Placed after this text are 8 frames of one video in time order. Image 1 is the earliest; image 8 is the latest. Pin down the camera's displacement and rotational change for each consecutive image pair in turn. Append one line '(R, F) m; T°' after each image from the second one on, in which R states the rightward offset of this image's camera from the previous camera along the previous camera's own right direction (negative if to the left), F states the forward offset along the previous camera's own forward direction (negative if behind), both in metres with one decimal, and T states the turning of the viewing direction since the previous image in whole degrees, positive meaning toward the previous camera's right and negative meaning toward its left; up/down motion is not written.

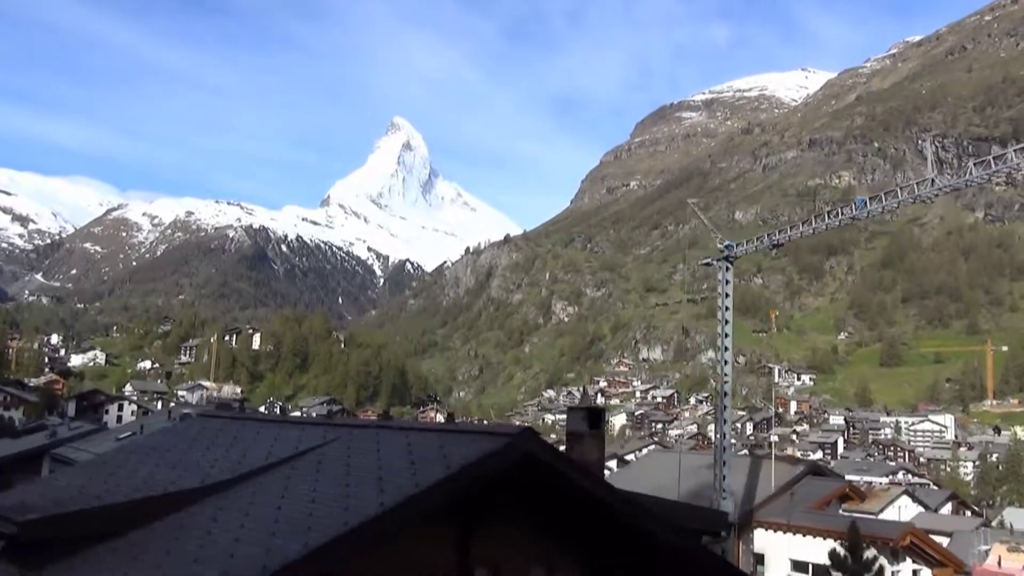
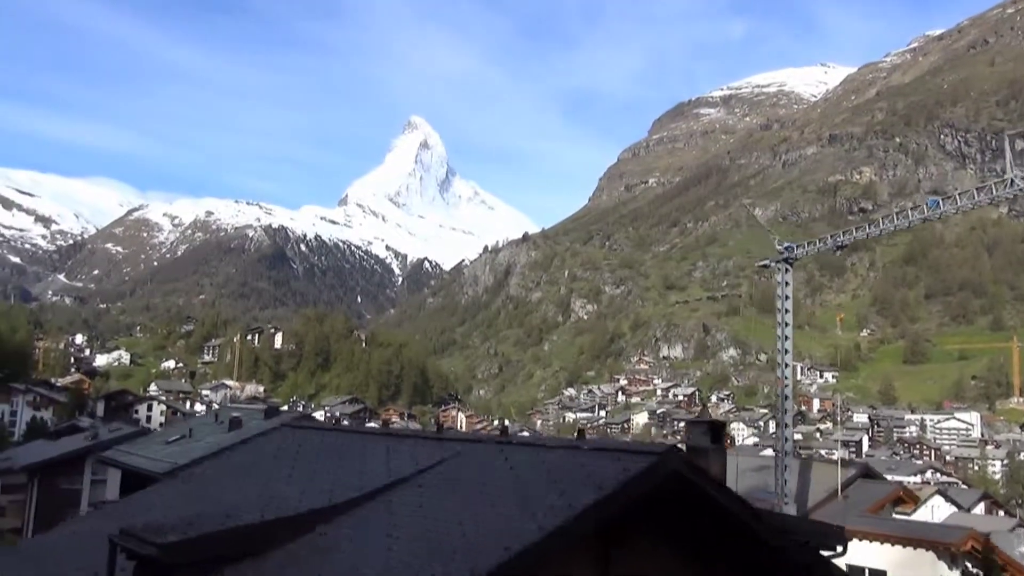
(-0.6, +0.2) m; -1°
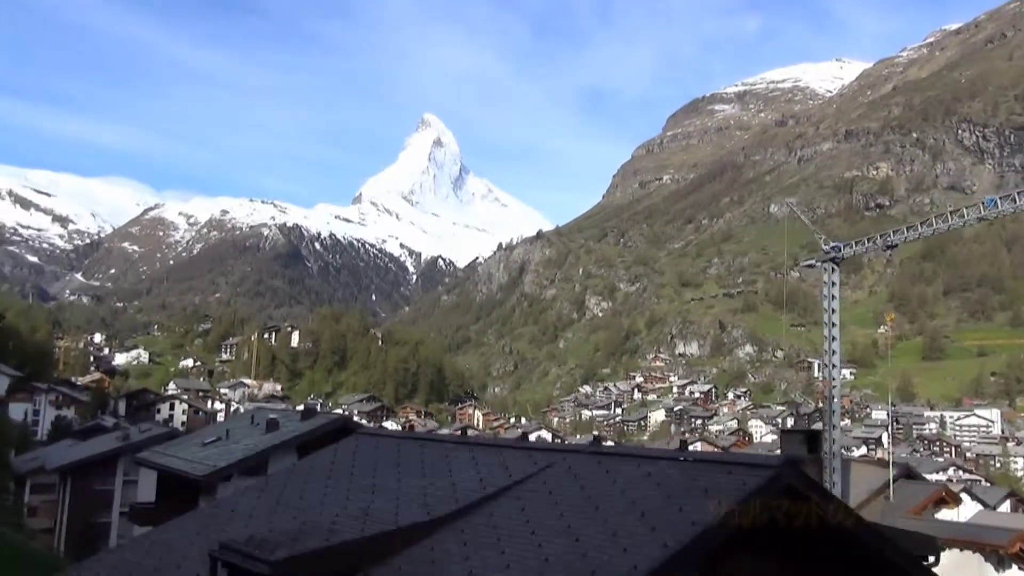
(-0.5, +0.2) m; -1°
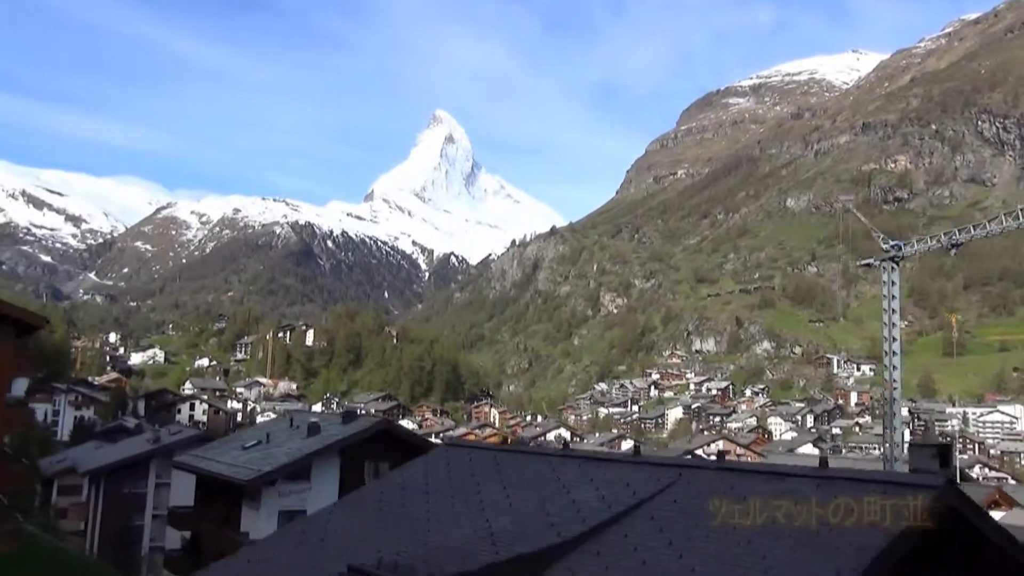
(-0.6, +1.0) m; -1°
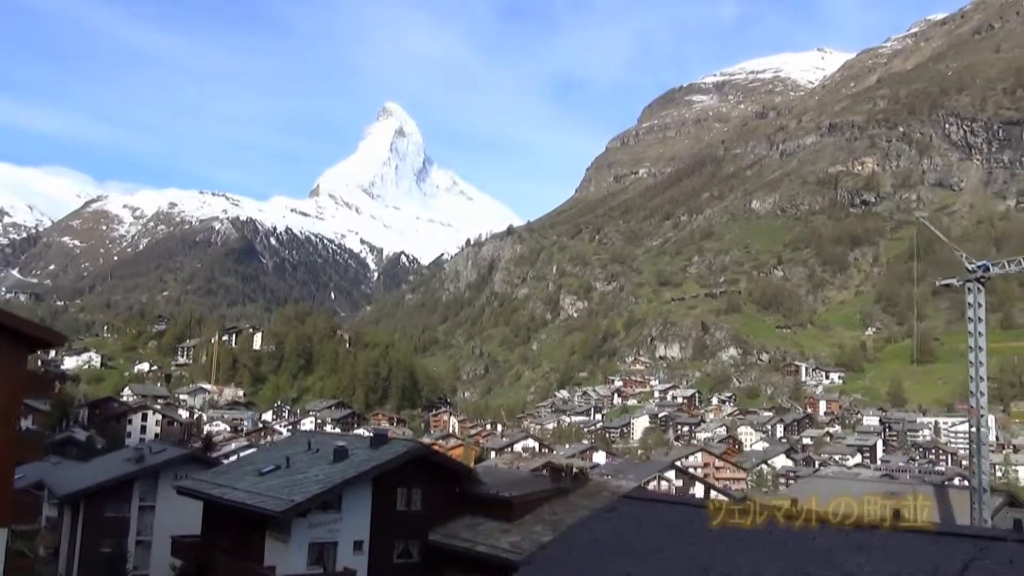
(-1.7, +6.3) m; +3°
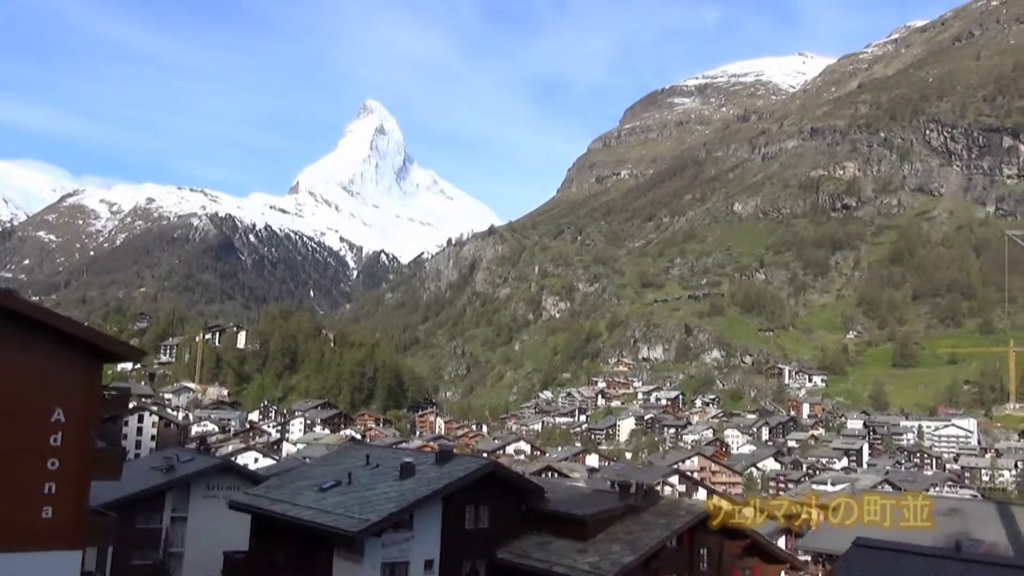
(-1.9, +0.7) m; +2°
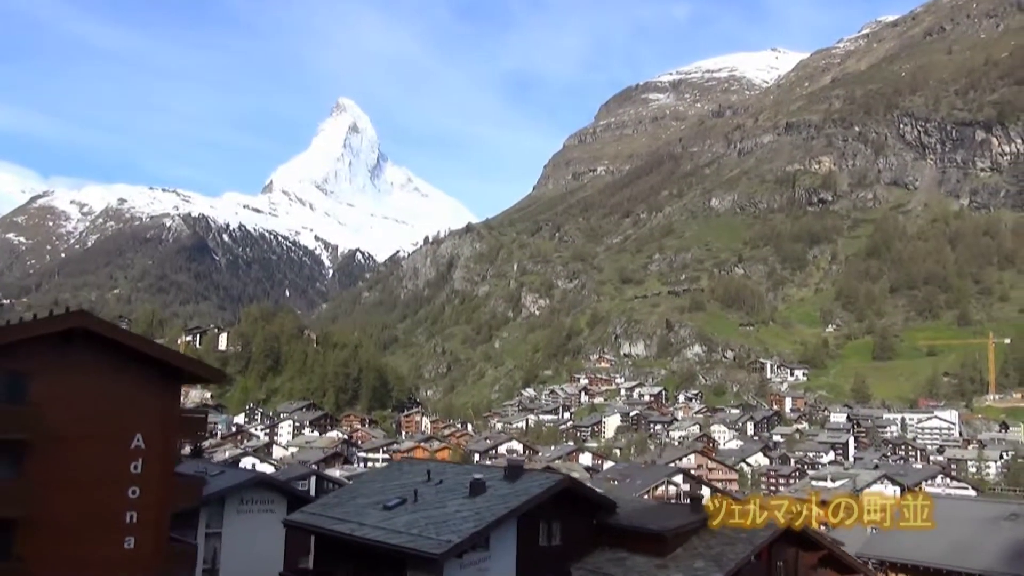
(-1.8, +0.7) m; +2°
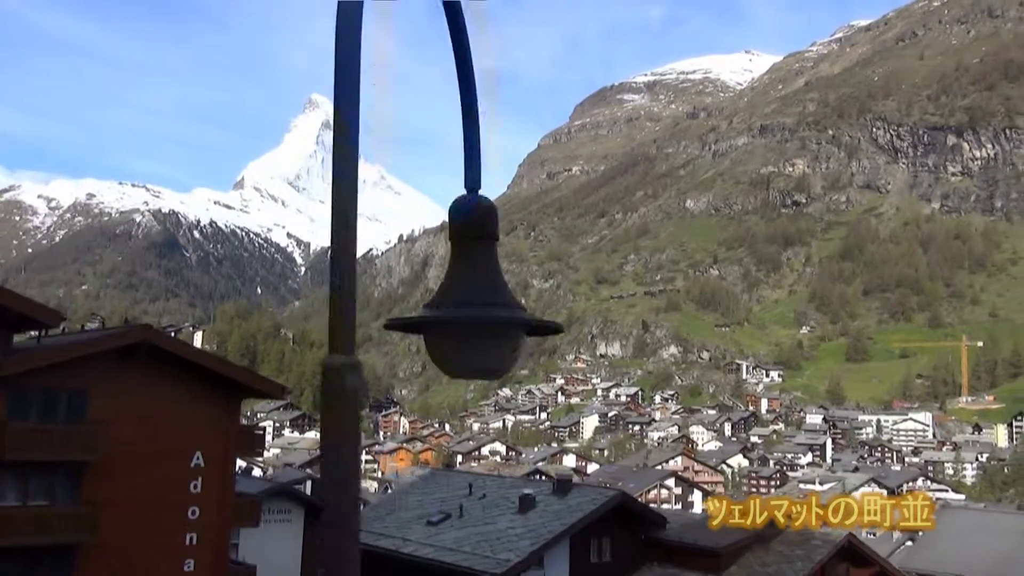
(-1.4, +0.6) m; +2°
